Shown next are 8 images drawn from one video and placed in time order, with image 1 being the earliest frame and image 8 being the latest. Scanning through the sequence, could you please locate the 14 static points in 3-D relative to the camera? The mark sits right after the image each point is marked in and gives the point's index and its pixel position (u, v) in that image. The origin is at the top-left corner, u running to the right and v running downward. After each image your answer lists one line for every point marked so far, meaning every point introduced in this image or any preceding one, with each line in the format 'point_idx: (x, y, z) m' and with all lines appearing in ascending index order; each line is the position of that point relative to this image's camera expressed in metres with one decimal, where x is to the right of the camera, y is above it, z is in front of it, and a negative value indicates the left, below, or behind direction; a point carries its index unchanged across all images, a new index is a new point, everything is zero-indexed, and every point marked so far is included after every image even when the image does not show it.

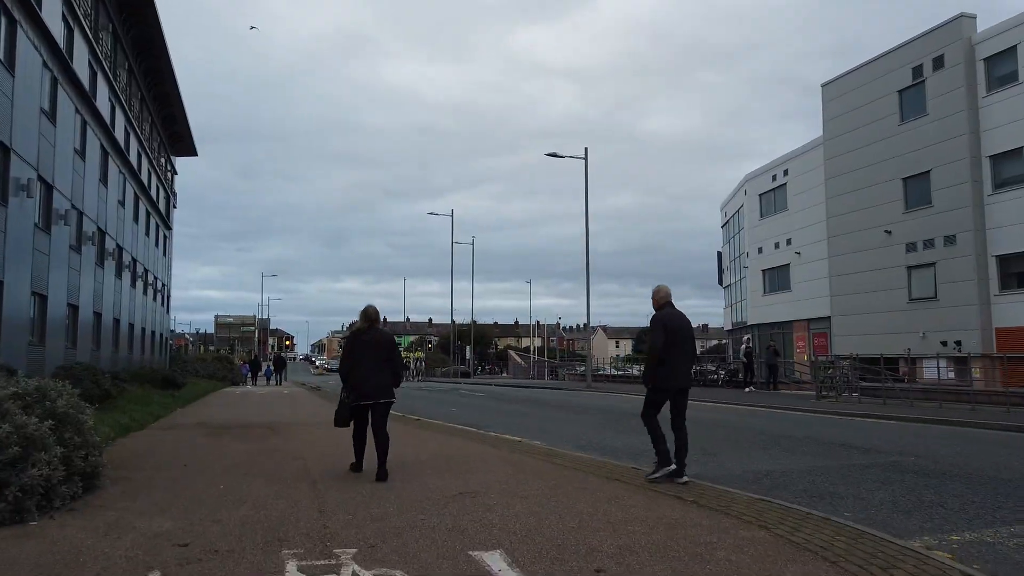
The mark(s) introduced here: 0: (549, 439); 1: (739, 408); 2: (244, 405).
0: (+0.4, -2.1, +11.0) m
1: (+4.8, -2.6, +16.1) m
2: (-7.0, -3.1, +19.6) m
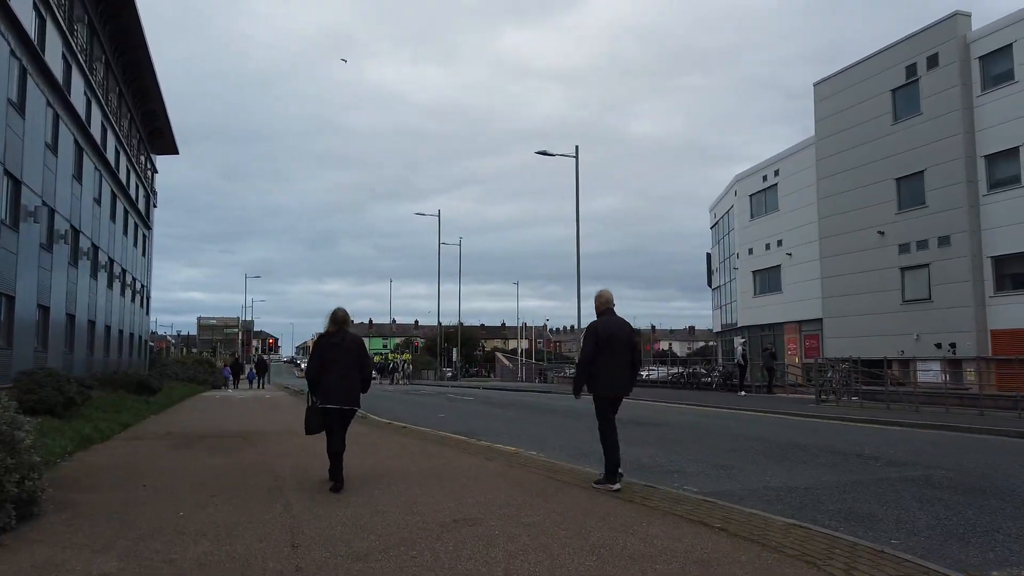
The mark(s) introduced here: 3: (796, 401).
0: (+0.4, -2.1, +10.4) m
1: (+4.6, -2.6, +15.6) m
2: (-7.2, -3.1, +18.9) m
3: (+7.1, -2.9, +18.9) m
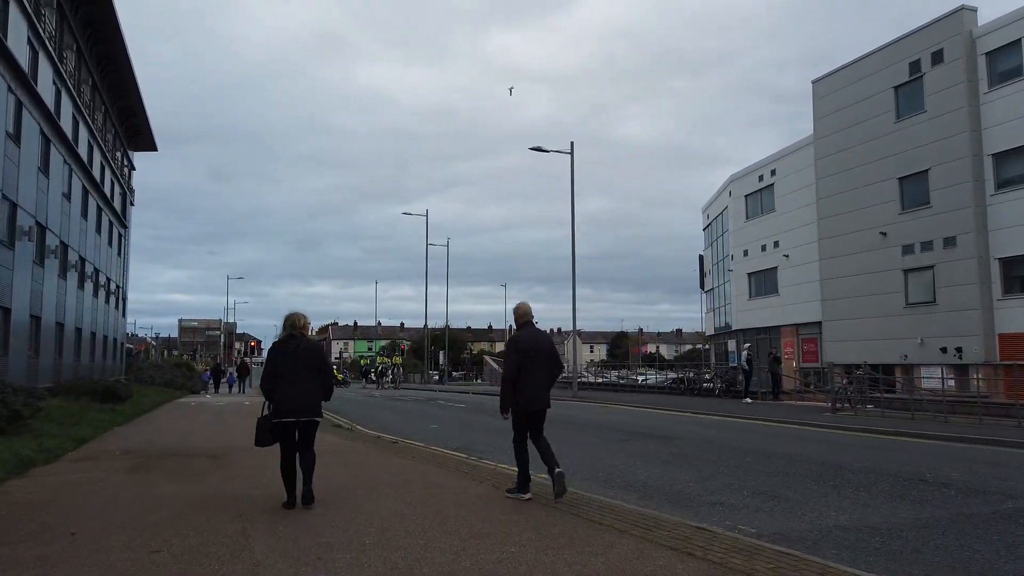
0: (+0.4, -2.1, +9.3) m
1: (+4.5, -2.6, +14.6) m
2: (-7.4, -3.1, +17.6) m
3: (+7.0, -2.9, +17.9) m
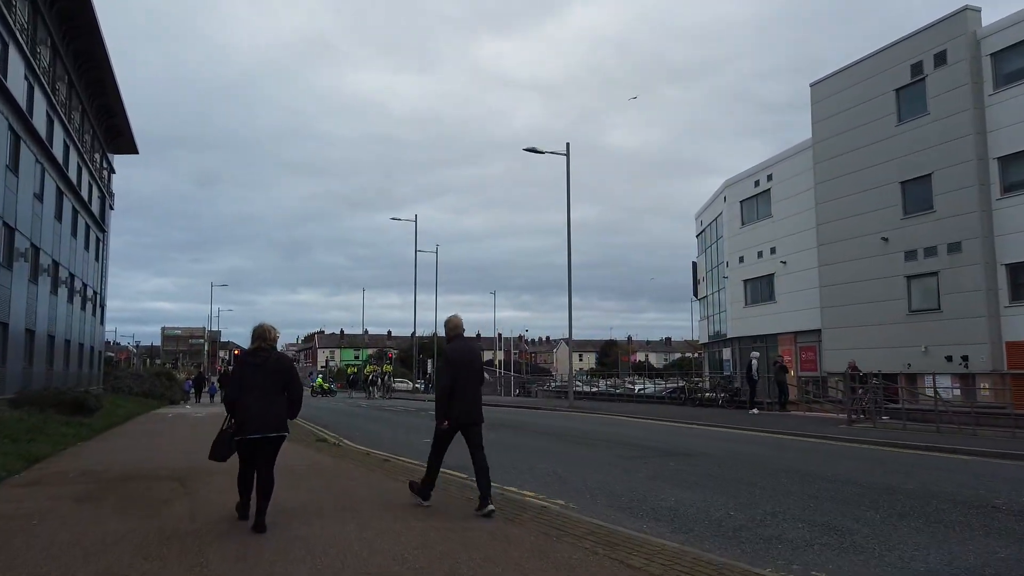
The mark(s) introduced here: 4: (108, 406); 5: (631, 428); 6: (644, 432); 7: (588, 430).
0: (+0.5, -2.1, +8.3) m
1: (+4.5, -2.7, +13.7) m
2: (-7.4, -3.2, +16.5) m
3: (+6.9, -3.0, +17.1) m
4: (-10.6, -3.1, +19.7) m
5: (+2.6, -3.1, +16.6) m
6: (+2.7, -2.9, +15.2) m
7: (+1.5, -2.8, +14.8) m
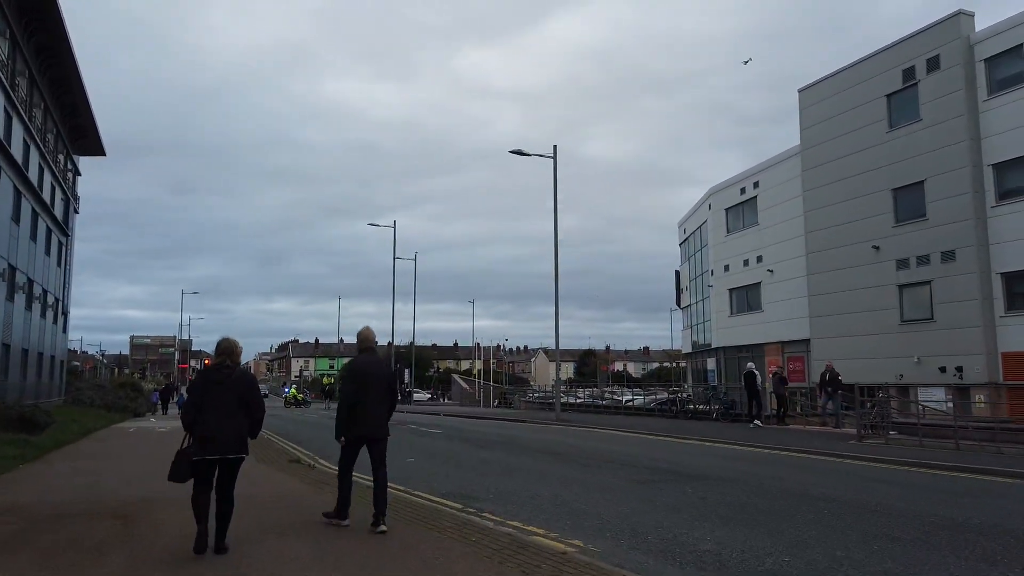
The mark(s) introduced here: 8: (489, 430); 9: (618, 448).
0: (+0.5, -2.2, +7.3) m
1: (+4.3, -2.8, +12.8) m
2: (-7.7, -3.3, +15.3) m
3: (+6.7, -3.2, +16.2) m
4: (-10.9, -3.2, +18.3) m
5: (+2.4, -3.2, +15.6) m
6: (+2.5, -3.0, +14.2) m
7: (+1.3, -2.9, +13.8) m
8: (-0.6, -3.7, +19.2) m
9: (+2.0, -2.9, +13.9) m
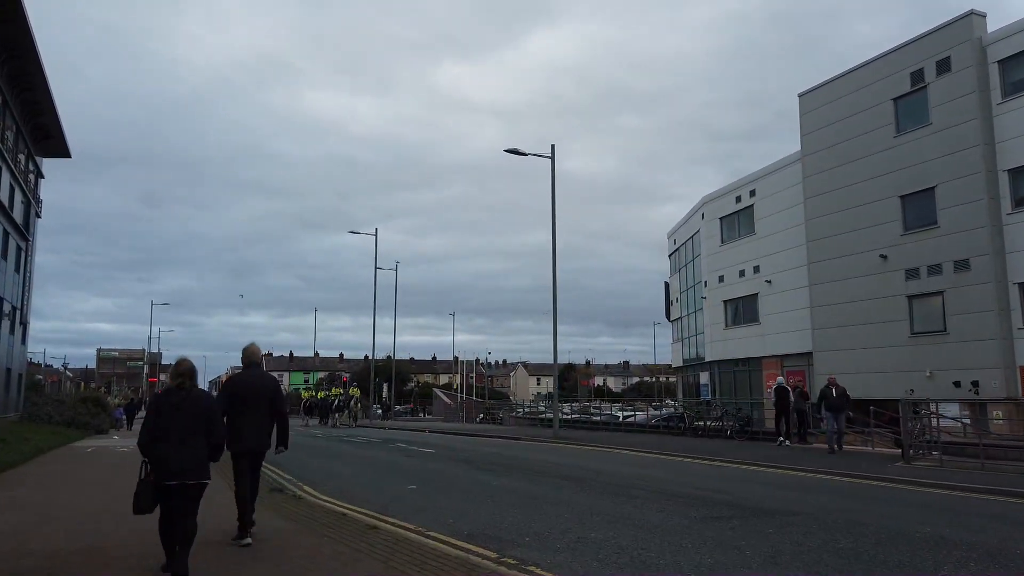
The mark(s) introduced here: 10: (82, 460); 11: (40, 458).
0: (+0.8, -2.1, +5.8) m
1: (+4.5, -2.9, +11.4) m
2: (-7.6, -3.4, +13.4) m
3: (+6.7, -3.3, +14.9) m
4: (-10.9, -3.3, +16.4) m
5: (+2.5, -3.3, +14.1) m
6: (+2.6, -3.1, +12.7) m
7: (+1.4, -3.0, +12.3) m
8: (-0.6, -3.8, +17.6) m
9: (+2.1, -3.0, +12.3) m
10: (-9.2, -3.6, +16.0) m
11: (-9.9, -3.5, +15.8) m
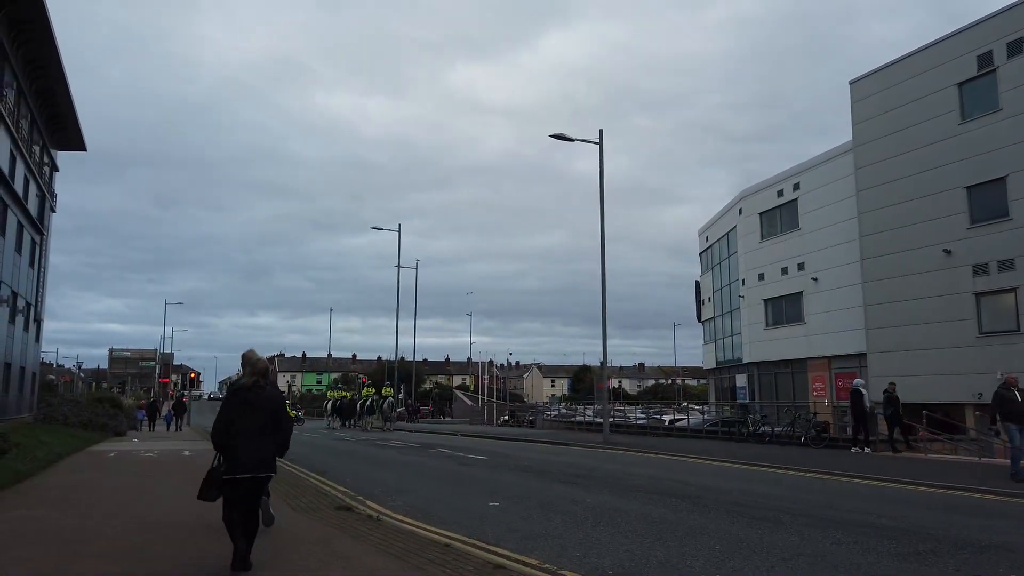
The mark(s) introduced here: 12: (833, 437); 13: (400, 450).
0: (+2.0, -1.9, +4.3) m
1: (+5.7, -2.7, +9.9) m
2: (-6.4, -3.2, +12.1) m
3: (+7.9, -3.2, +13.3) m
4: (-9.7, -3.1, +15.0) m
5: (+3.7, -3.1, +12.6) m
6: (+3.8, -2.9, +11.3) m
7: (+2.6, -2.8, +10.8) m
8: (+0.7, -3.6, +16.1) m
9: (+3.3, -2.8, +10.9) m
10: (-7.9, -3.4, +14.6) m
11: (-8.7, -3.3, +14.4) m
12: (+8.0, -3.8, +19.2) m
13: (-2.9, -4.2, +19.7) m
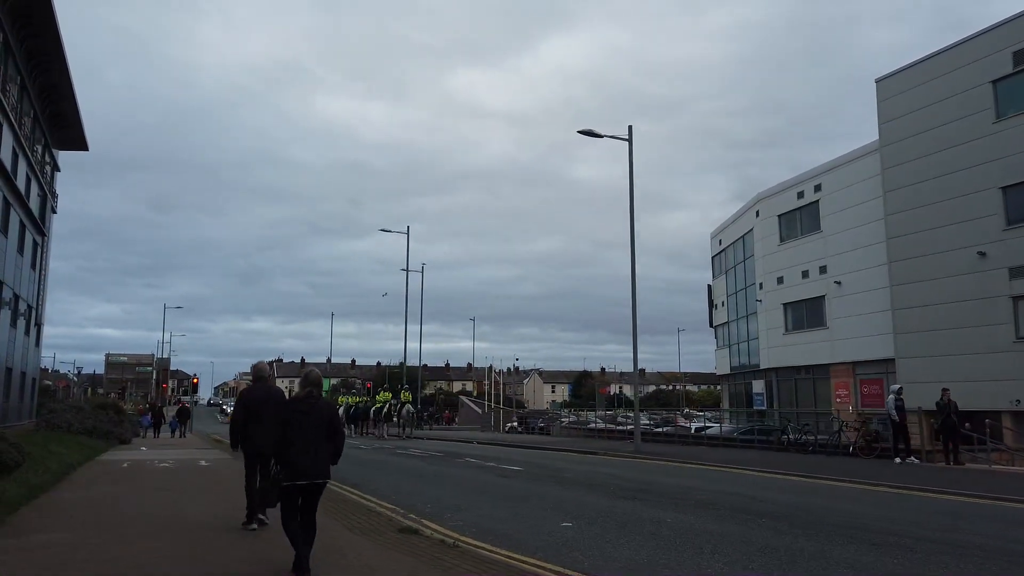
0: (+2.8, -1.9, +3.5) m
1: (+6.5, -2.7, +9.0) m
2: (-5.6, -3.2, +11.2) m
3: (+8.7, -3.2, +12.5) m
4: (-8.9, -3.1, +14.1) m
5: (+4.4, -3.2, +11.8) m
6: (+4.5, -2.9, +10.4) m
7: (+3.4, -2.8, +10.0) m
8: (+1.4, -3.7, +15.3) m
9: (+4.1, -2.8, +10.0) m
10: (-7.2, -3.4, +13.7) m
11: (-7.9, -3.3, +13.5) m
12: (+8.7, -3.8, +18.4) m
13: (-2.2, -4.3, +18.9) m
